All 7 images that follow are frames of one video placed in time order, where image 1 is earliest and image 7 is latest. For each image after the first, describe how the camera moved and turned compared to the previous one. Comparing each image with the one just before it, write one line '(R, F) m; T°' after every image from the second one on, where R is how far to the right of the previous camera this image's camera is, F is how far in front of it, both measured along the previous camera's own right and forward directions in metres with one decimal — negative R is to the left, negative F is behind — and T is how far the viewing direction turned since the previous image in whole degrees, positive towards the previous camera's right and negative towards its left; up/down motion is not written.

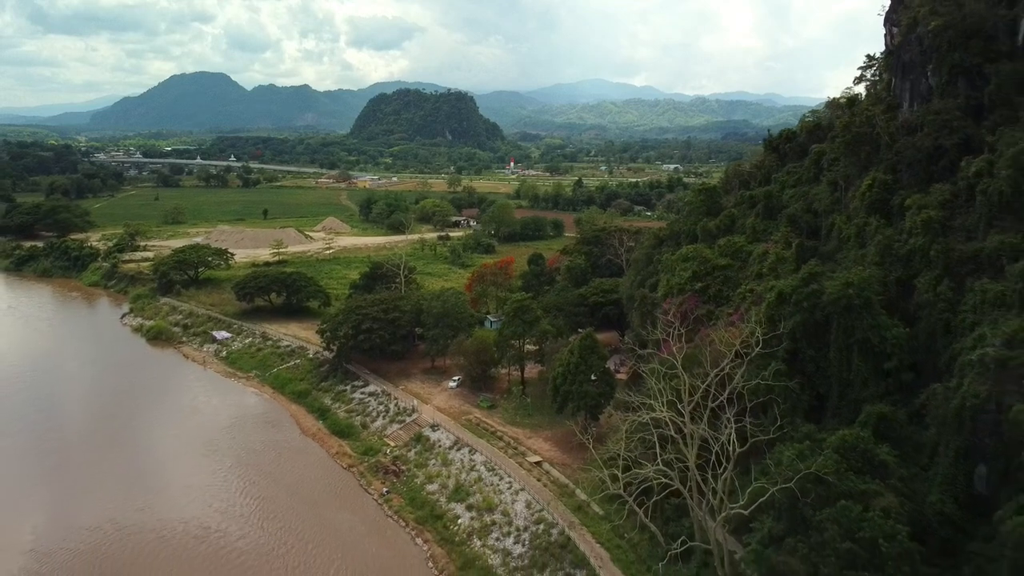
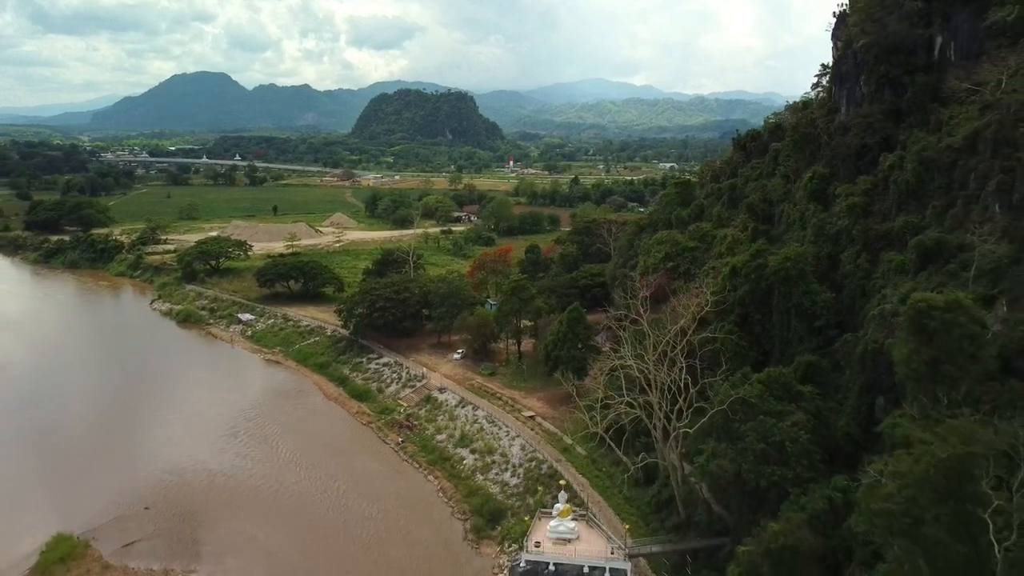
(+0.1, -4.2) m; 0°
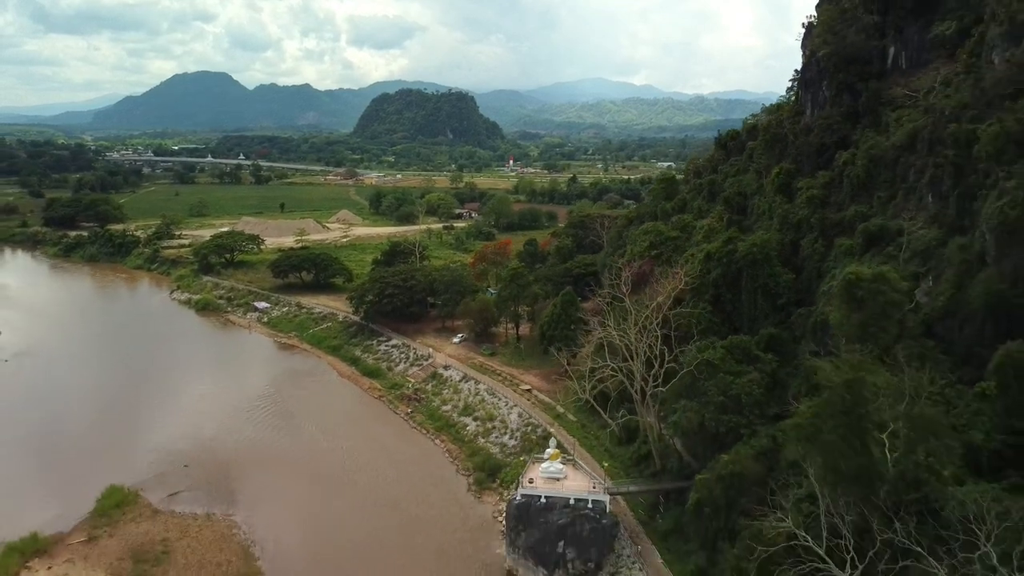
(+0.1, -3.1) m; 0°
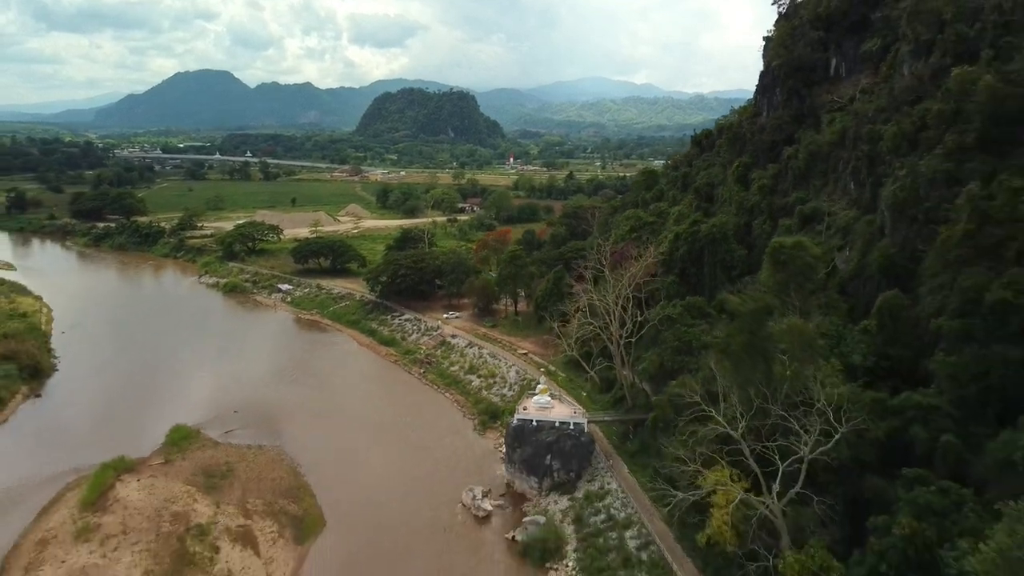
(+0.1, -5.2) m; 0°
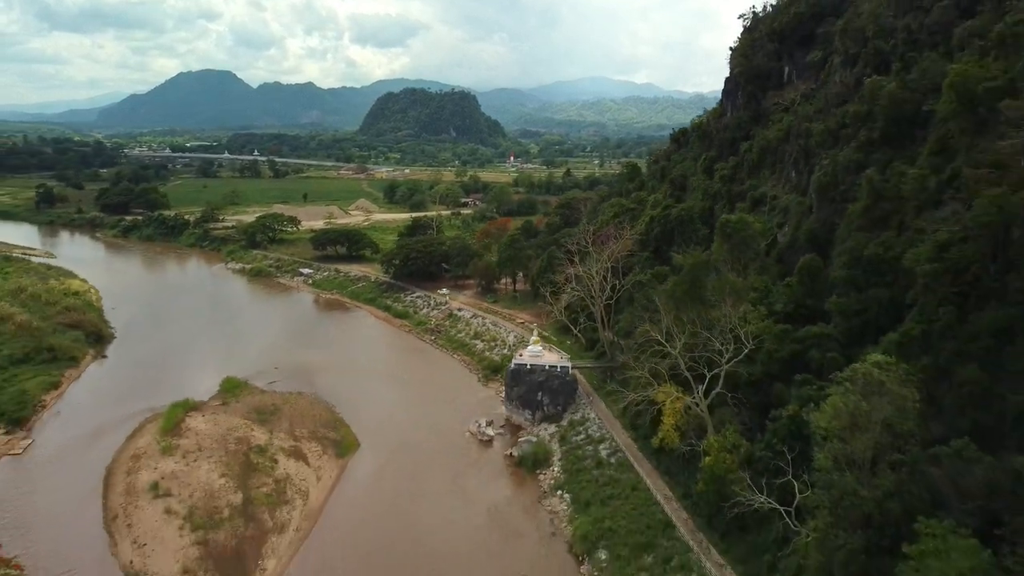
(+0.1, -5.7) m; 0°
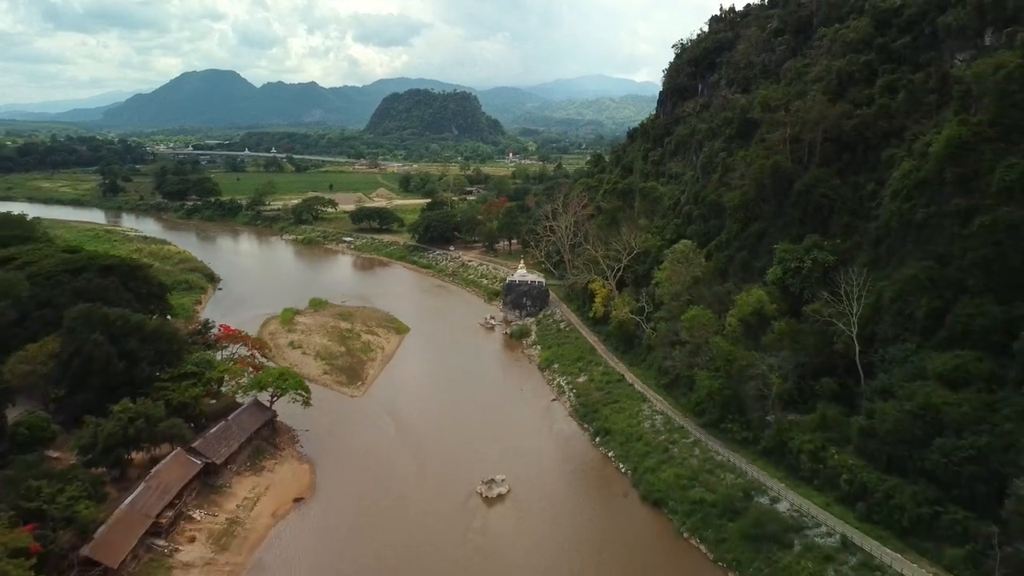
(+0.4, -16.9) m; 0°
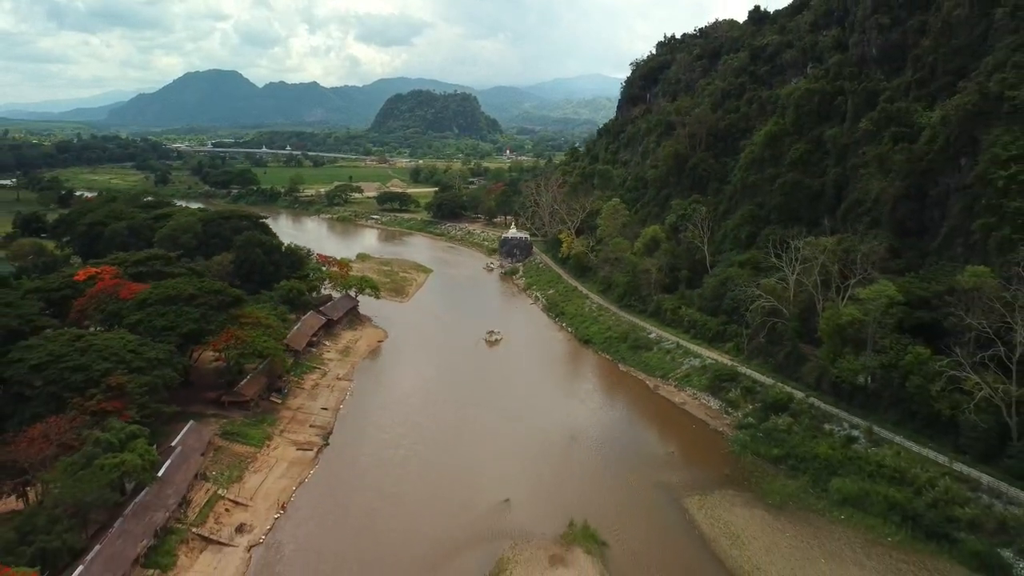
(+0.5, -18.5) m; 0°
